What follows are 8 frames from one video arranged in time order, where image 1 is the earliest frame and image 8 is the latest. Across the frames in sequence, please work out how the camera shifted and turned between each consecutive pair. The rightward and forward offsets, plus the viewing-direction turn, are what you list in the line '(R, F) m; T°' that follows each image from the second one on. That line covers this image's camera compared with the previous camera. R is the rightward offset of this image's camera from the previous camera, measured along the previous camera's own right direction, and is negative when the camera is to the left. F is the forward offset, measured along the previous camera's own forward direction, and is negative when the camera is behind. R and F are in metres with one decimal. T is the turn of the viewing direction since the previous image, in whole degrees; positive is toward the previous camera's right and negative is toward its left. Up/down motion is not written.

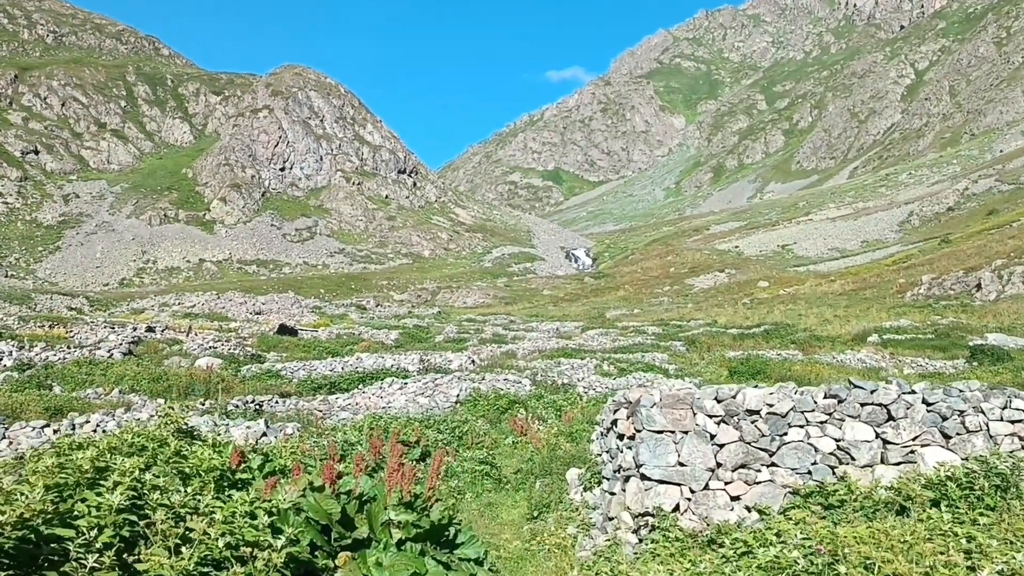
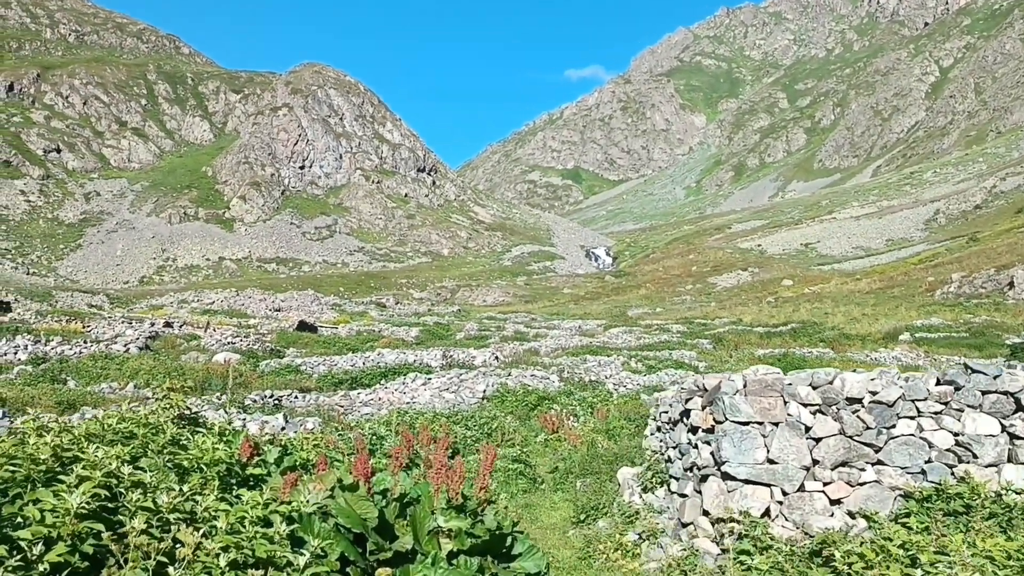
(-0.2, +0.8) m; -1°
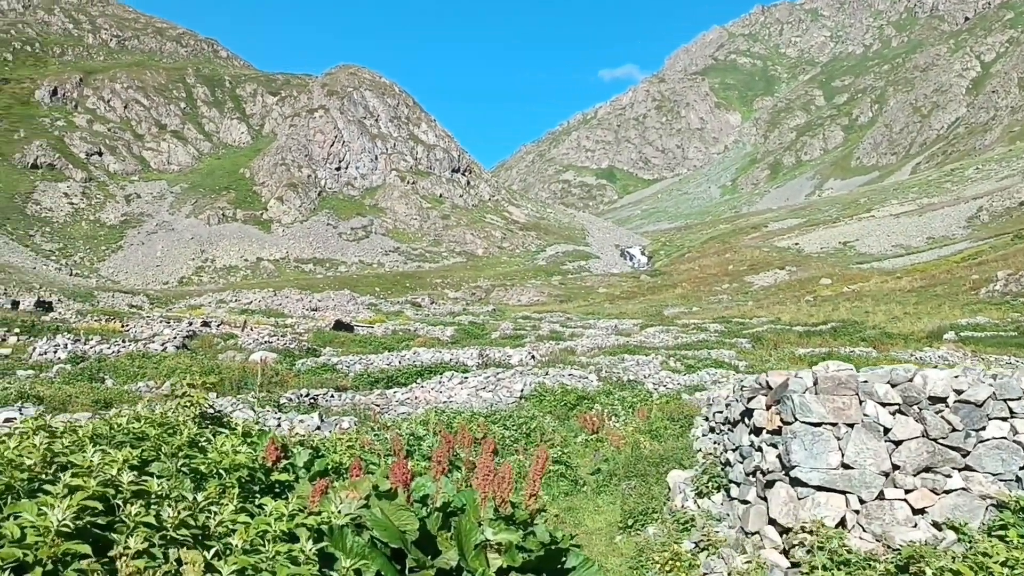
(-0.1, +0.4) m; -2°
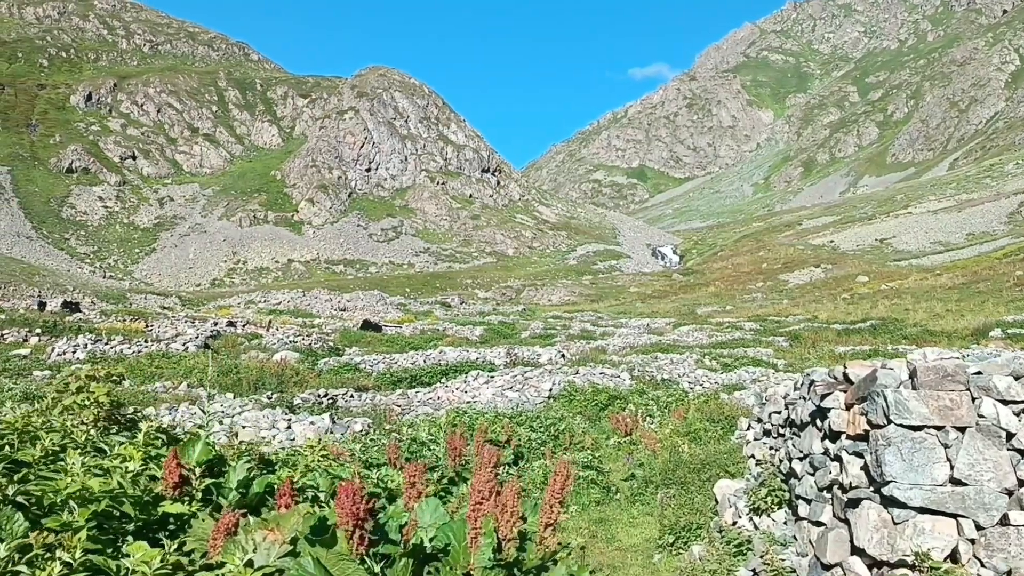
(+0.1, +0.9) m; -2°
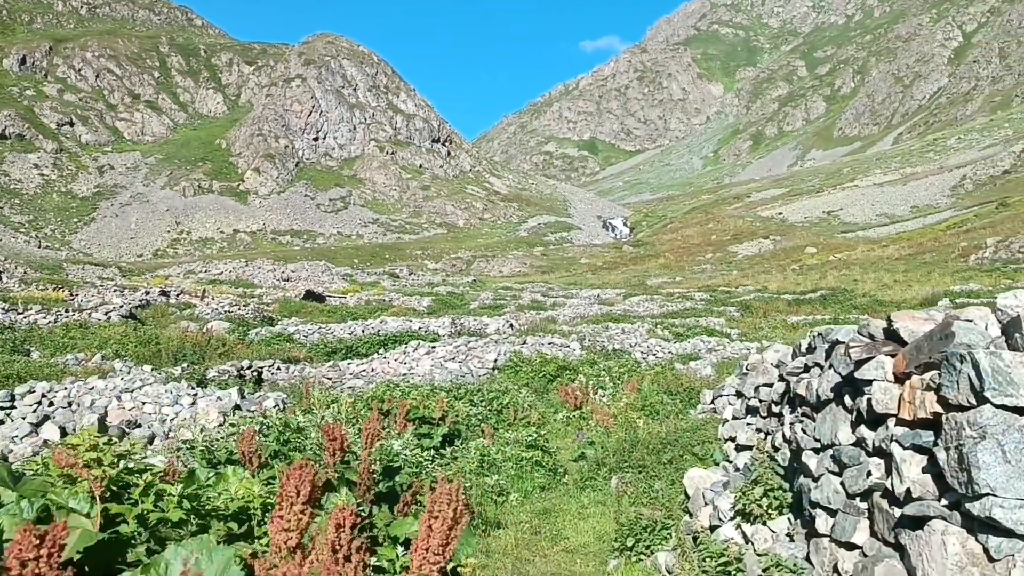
(+0.2, +1.3) m; +3°
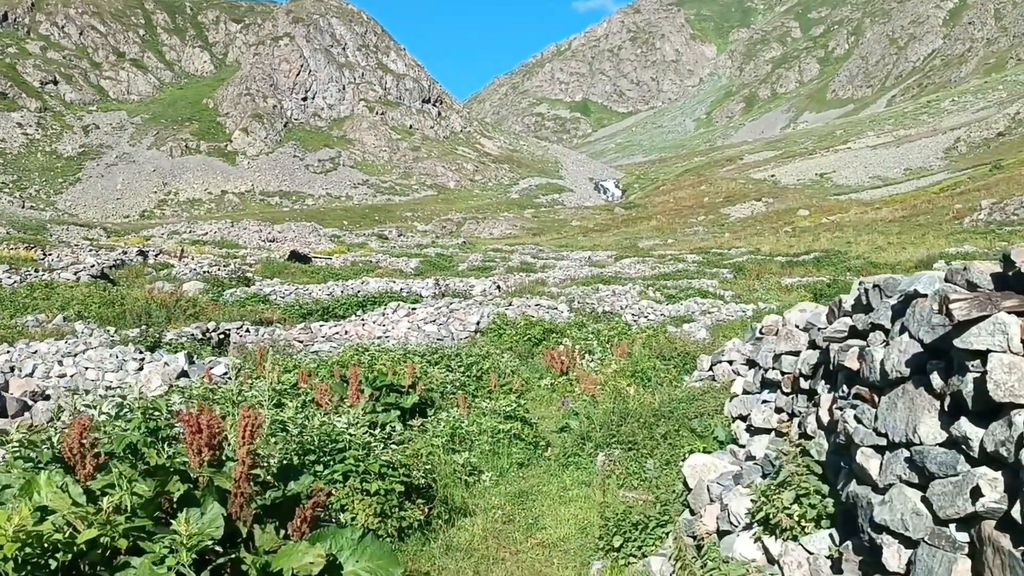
(+0.1, +1.0) m; +1°
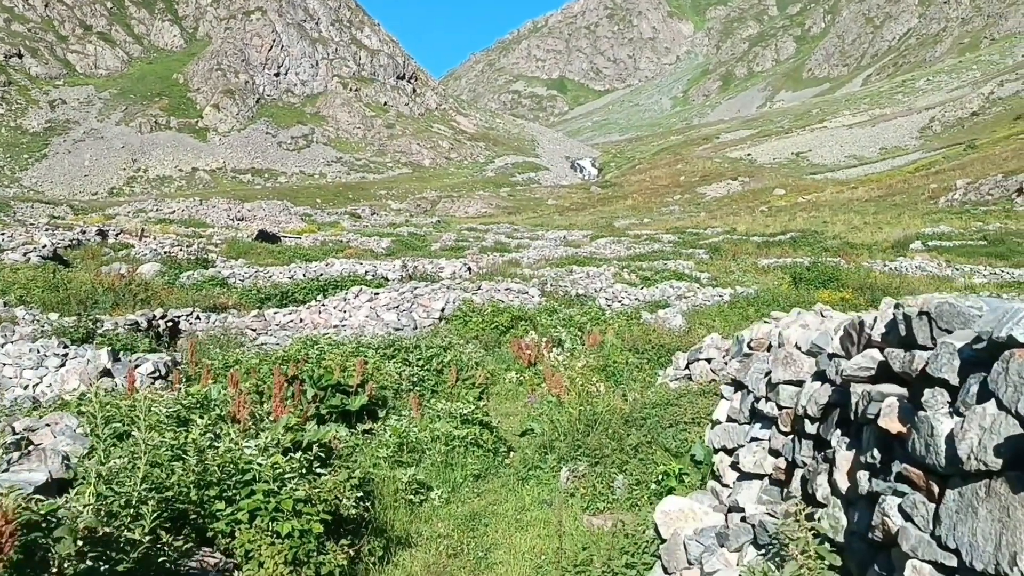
(+0.2, +0.8) m; +1°
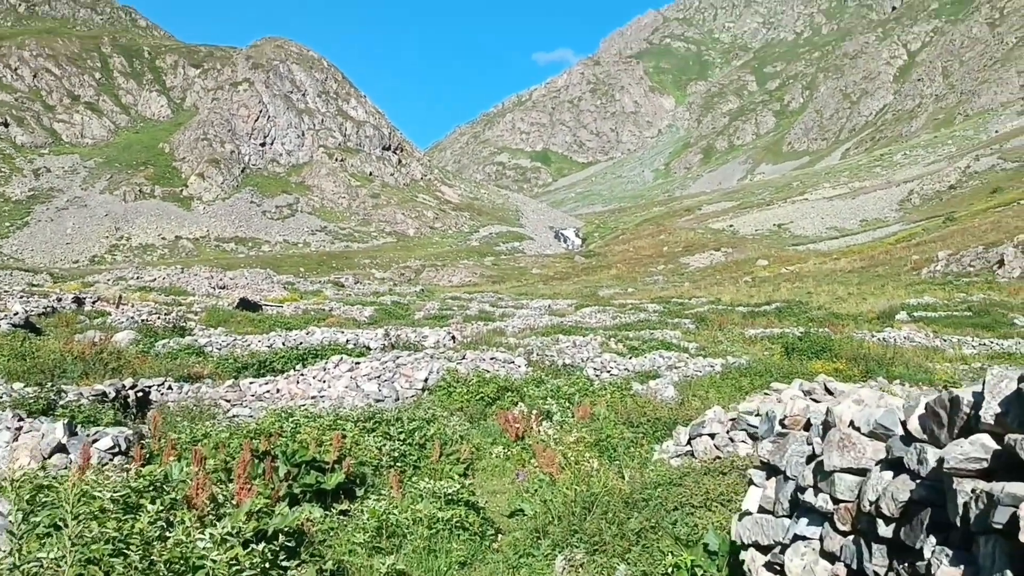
(0.0, +0.5) m; +1°
